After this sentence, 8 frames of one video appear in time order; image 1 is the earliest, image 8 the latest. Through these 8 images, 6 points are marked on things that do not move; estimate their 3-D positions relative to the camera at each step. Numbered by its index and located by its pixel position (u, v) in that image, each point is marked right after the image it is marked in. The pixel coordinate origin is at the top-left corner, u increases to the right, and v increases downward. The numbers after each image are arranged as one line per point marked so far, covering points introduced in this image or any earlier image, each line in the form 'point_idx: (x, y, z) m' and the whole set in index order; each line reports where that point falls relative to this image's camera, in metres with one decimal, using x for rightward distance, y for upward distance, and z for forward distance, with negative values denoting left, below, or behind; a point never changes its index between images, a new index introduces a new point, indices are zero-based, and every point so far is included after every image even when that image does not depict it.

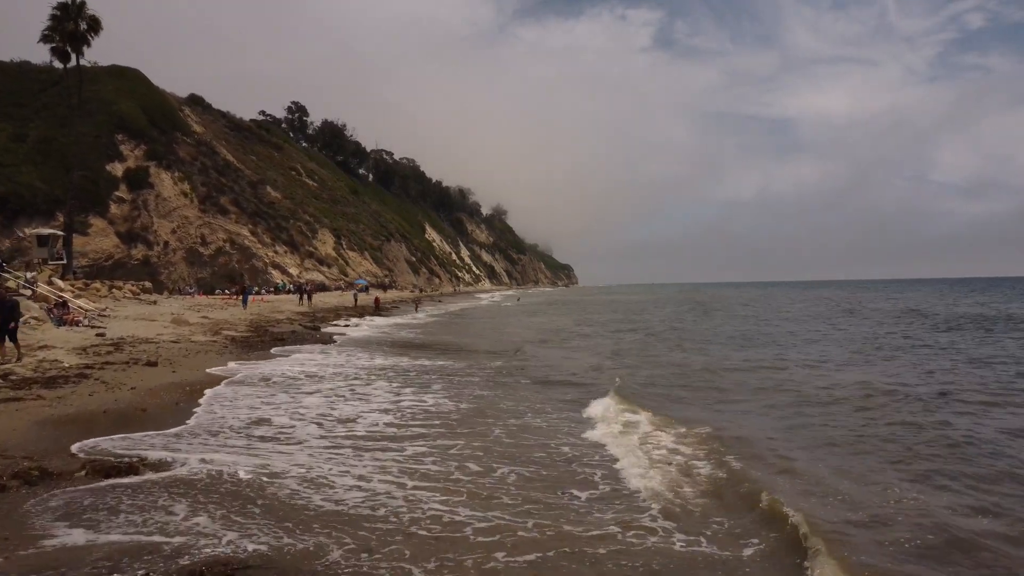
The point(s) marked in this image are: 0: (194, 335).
0: (-8.1, -1.2, +14.5) m
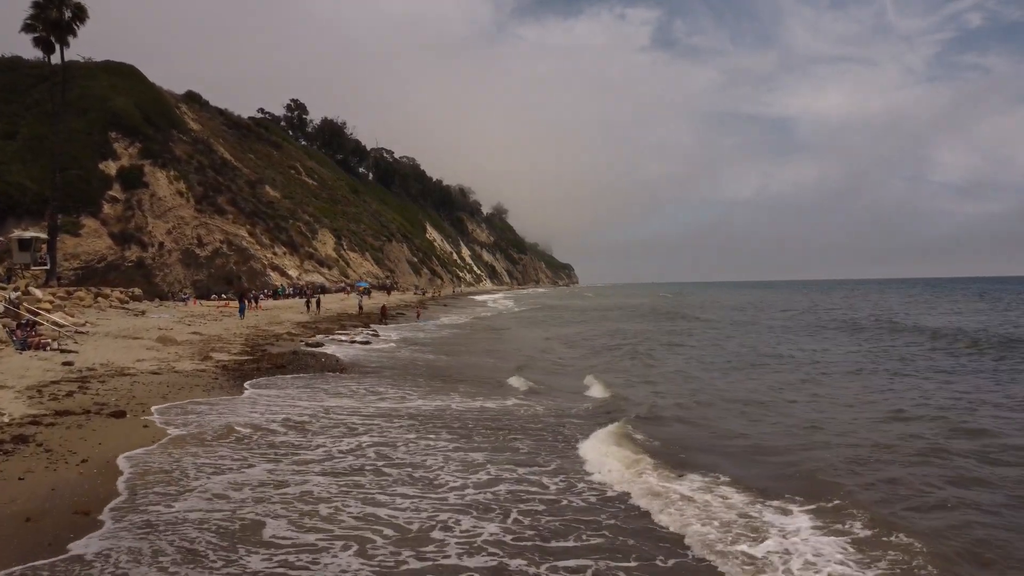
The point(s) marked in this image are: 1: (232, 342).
0: (-7.3, -1.6, +12.5) m
1: (-8.0, -1.6, +16.3) m
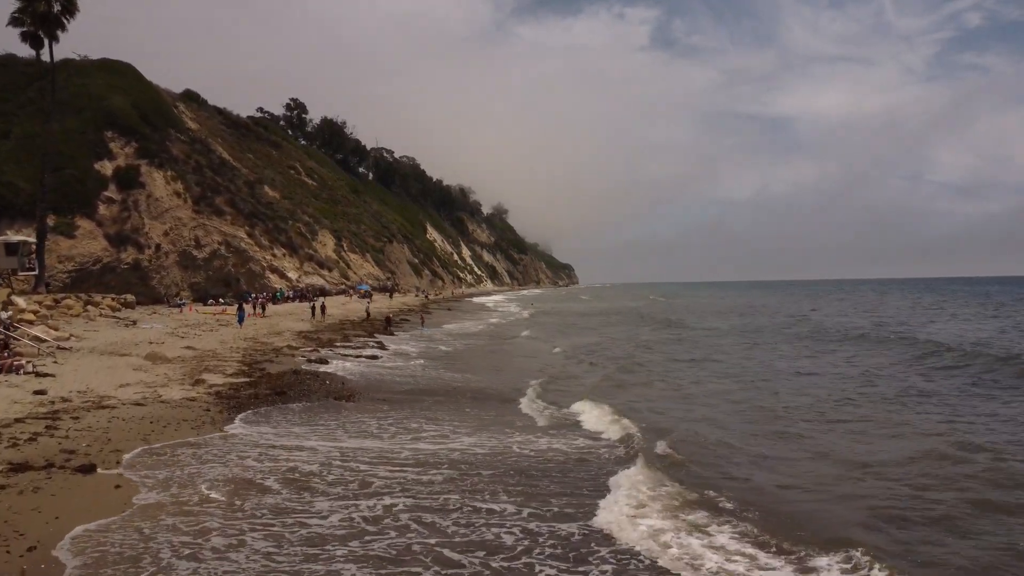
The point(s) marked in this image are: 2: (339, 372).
0: (-6.8, -1.9, +11.2) m
1: (-7.5, -1.9, +15.0) m
2: (-4.3, -2.1, +14.4) m
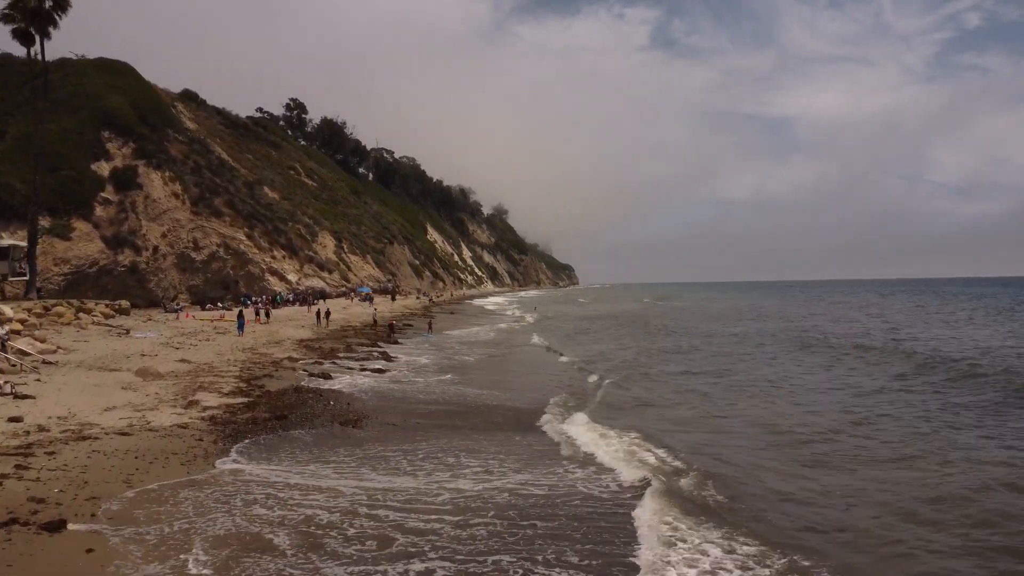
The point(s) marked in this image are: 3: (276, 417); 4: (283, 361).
0: (-6.4, -2.2, +10.2) m
1: (-7.1, -2.1, +14.1) m
2: (-3.9, -2.4, +13.4) m
3: (-4.3, -2.3, +10.3) m
4: (-6.8, -2.2, +17.0) m
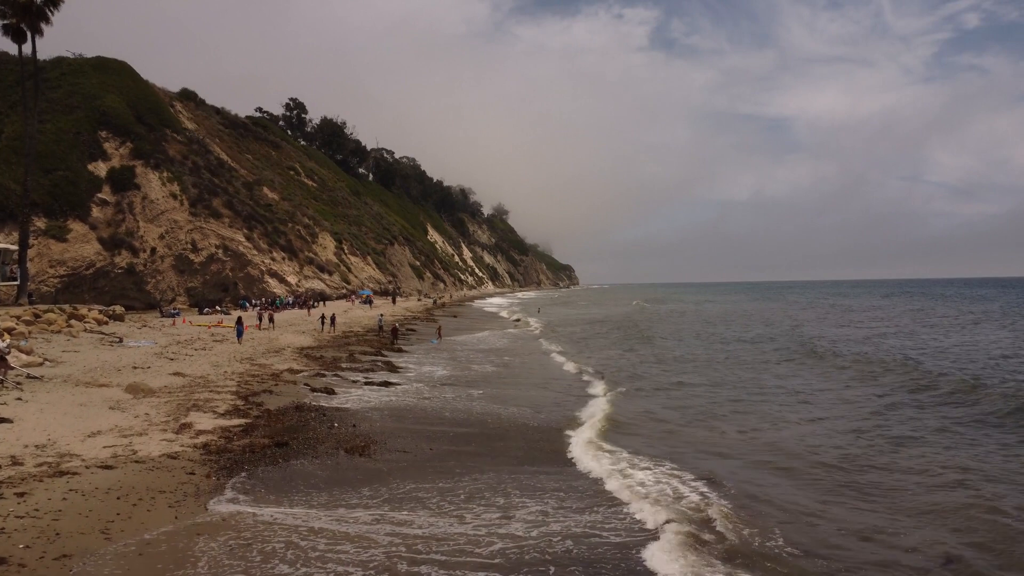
0: (-6.0, -2.4, +9.3) m
1: (-6.7, -2.4, +13.2) m
2: (-3.5, -2.6, +12.5) m
3: (-3.9, -2.5, +9.4) m
4: (-6.5, -2.4, +16.1) m
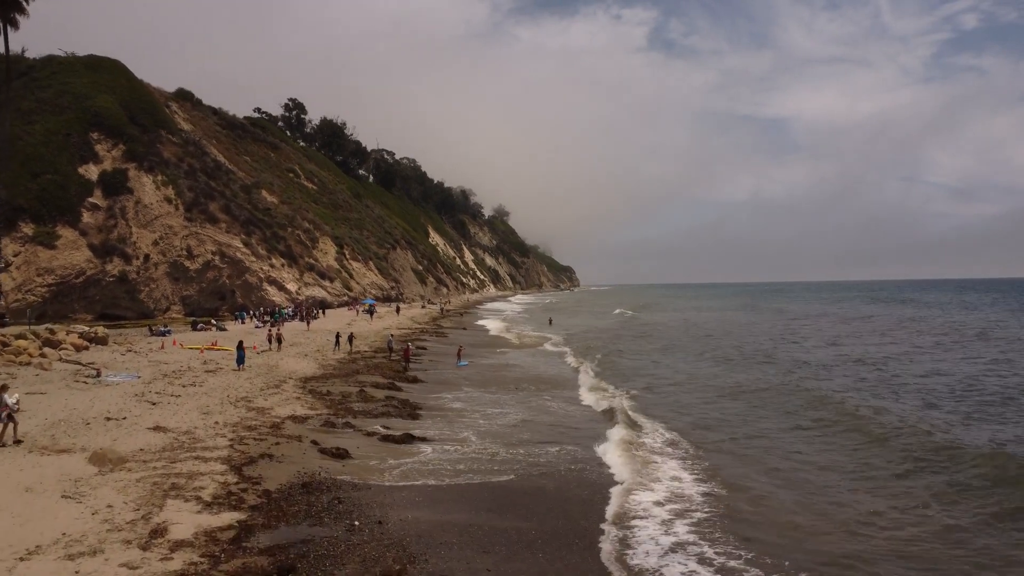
0: (-4.9, -3.2, +6.8) m
1: (-5.7, -3.2, +10.7) m
2: (-2.5, -3.4, +10.0) m
3: (-2.8, -3.3, +6.9) m
4: (-5.4, -3.2, +13.6) m
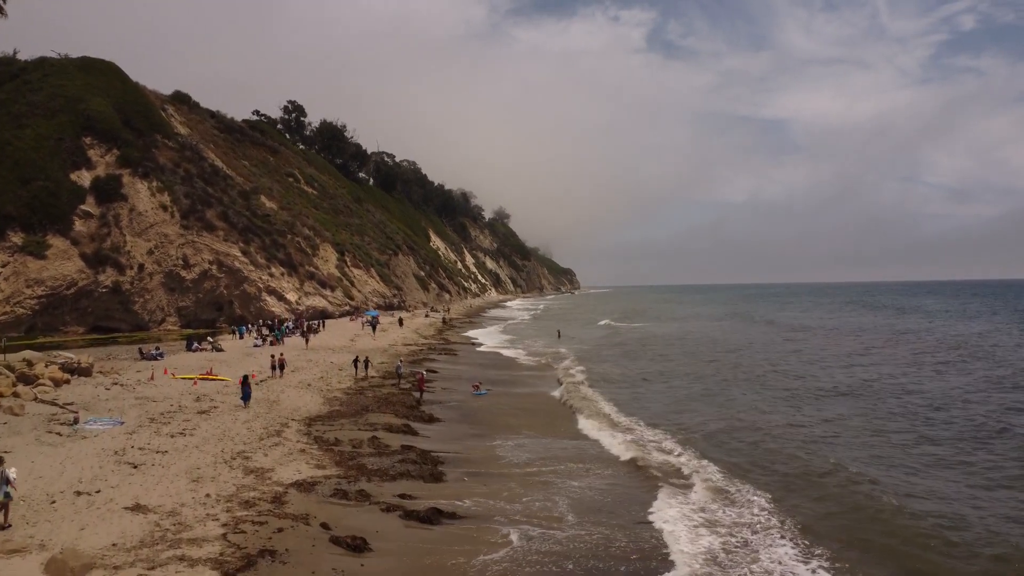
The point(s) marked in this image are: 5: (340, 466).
0: (-4.0, -4.1, +4.8) m
1: (-4.8, -4.1, +8.6) m
2: (-1.6, -4.3, +8.0) m
3: (-1.9, -4.2, +4.8) m
4: (-4.5, -4.1, +11.6) m
5: (-4.1, -4.2, +13.4) m
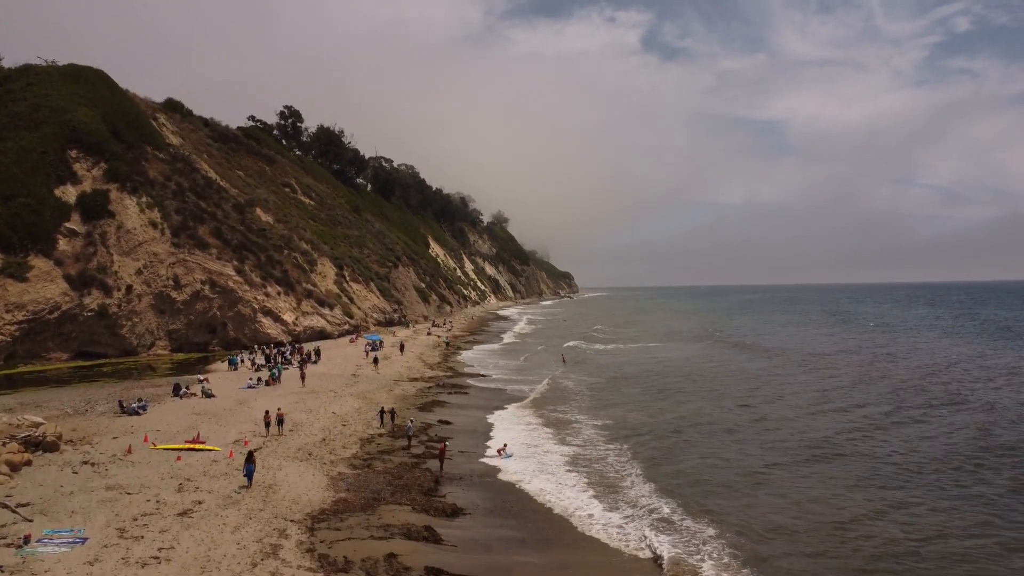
0: (-2.9, -6.0, +2.0) m
1: (-3.7, -6.0, +5.9) m
2: (-0.5, -6.2, +5.2) m
3: (-0.8, -6.2, +2.1) m
4: (-3.4, -6.1, +8.8) m
5: (-3.0, -6.1, +10.6) m
